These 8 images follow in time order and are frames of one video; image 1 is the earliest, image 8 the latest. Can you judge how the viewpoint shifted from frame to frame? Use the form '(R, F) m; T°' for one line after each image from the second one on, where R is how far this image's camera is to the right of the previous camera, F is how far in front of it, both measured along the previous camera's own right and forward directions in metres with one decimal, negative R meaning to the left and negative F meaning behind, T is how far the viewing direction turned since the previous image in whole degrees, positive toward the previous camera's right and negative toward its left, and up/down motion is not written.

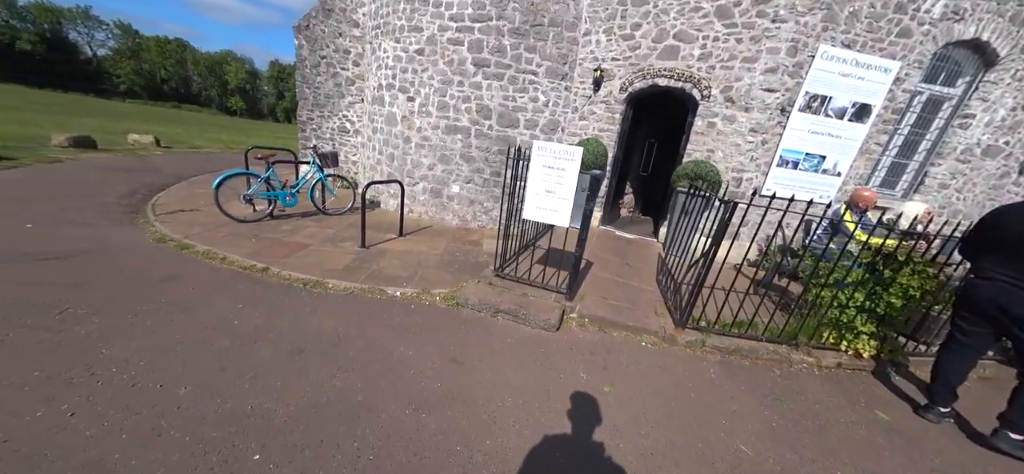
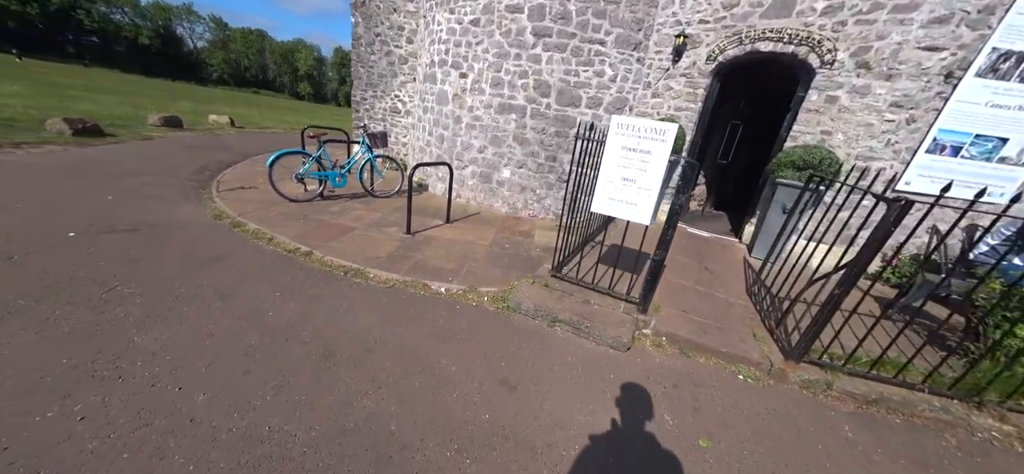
(-0.1, +0.5) m; -7°
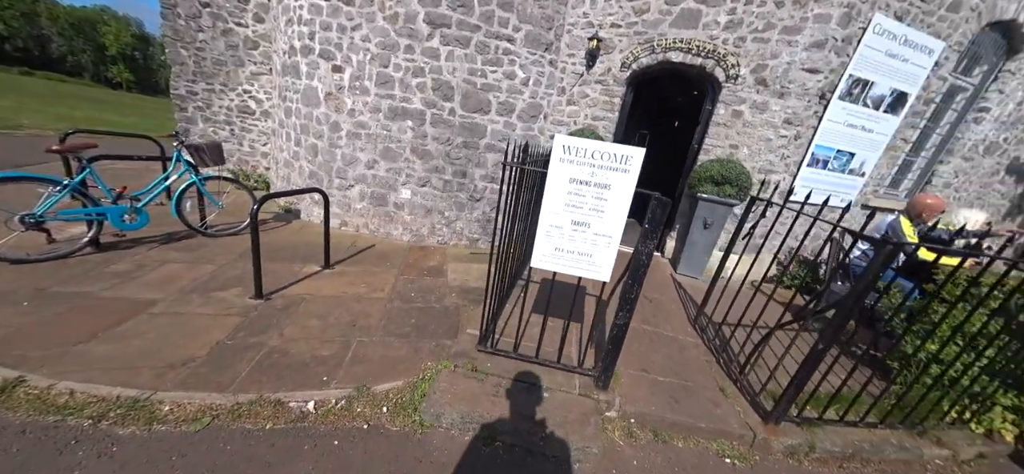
(0.0, +0.9) m; +16°
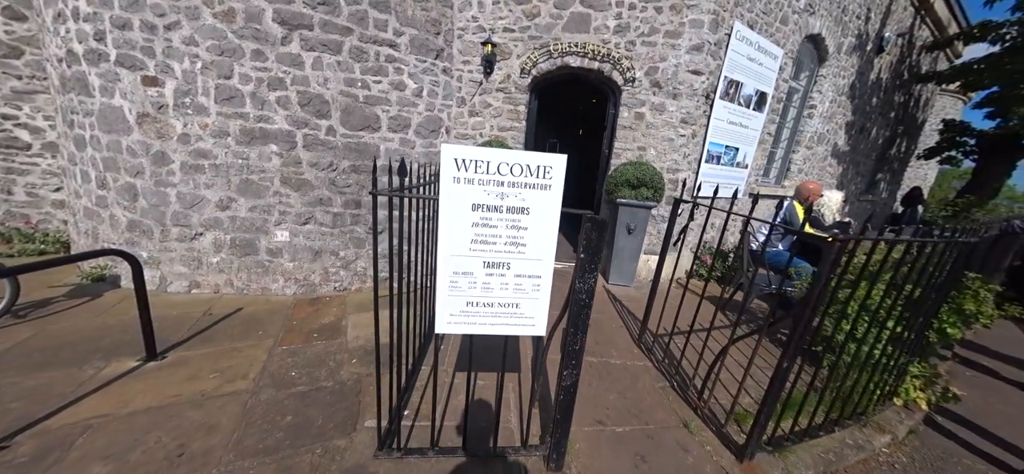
(+0.2, +0.6) m; +13°
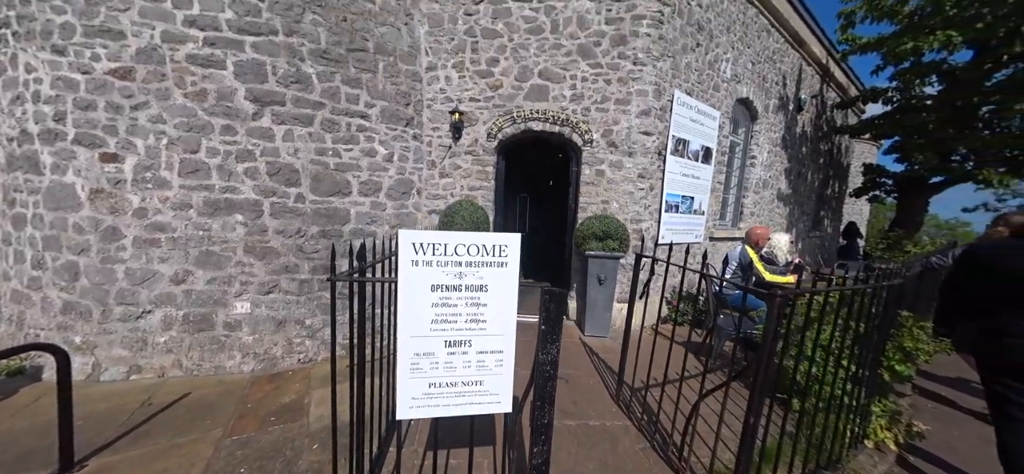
(+0.1, -0.1) m; +4°
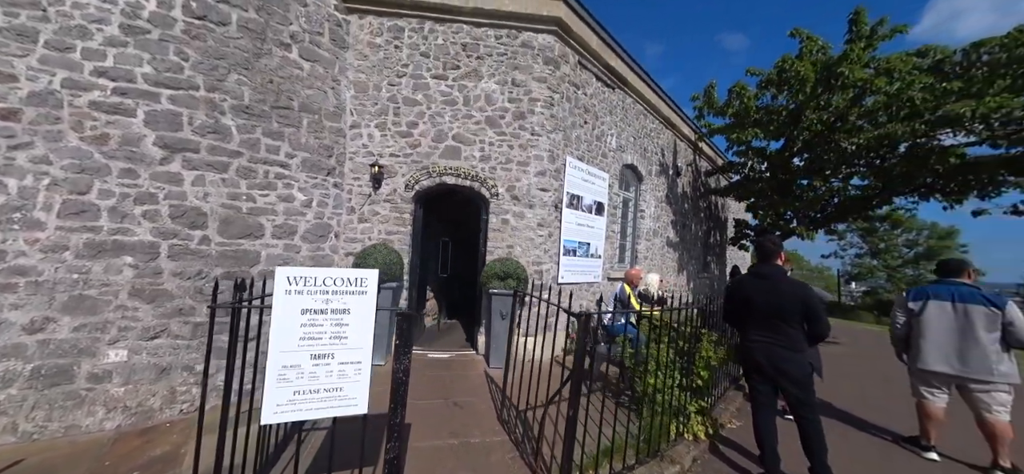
(+0.4, -0.6) m; +10°
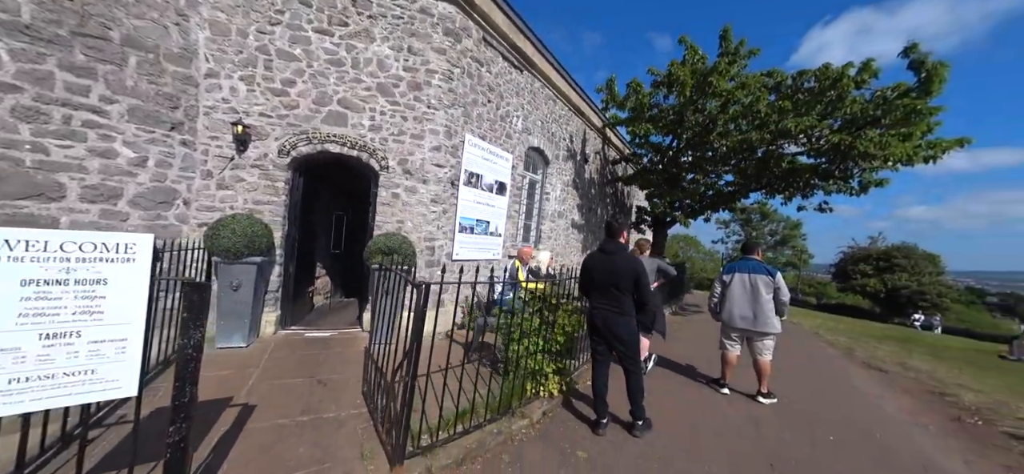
(+0.6, -0.1) m; +12°
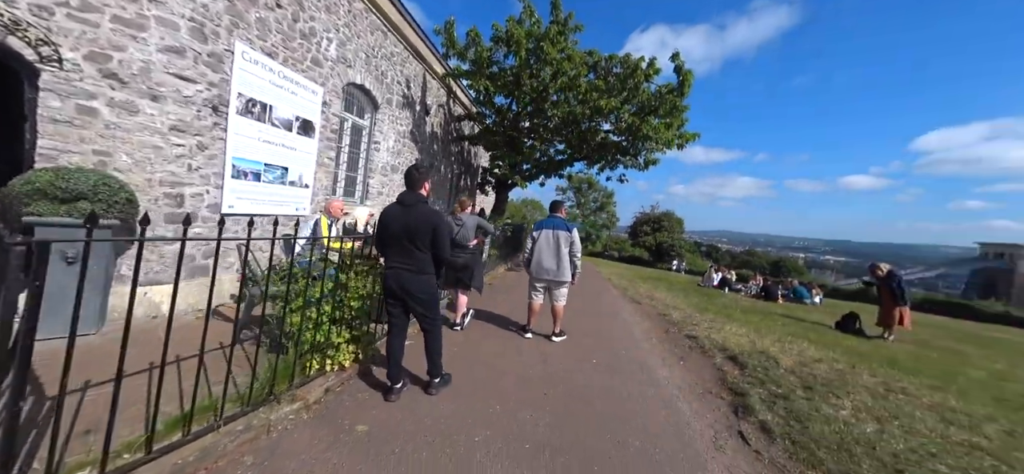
(+0.6, +0.3) m; +24°
